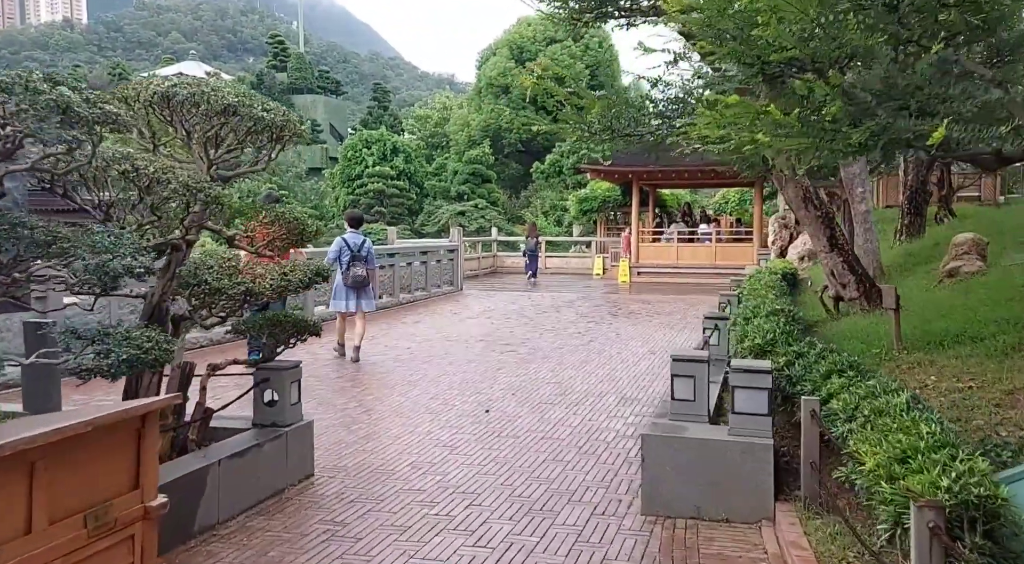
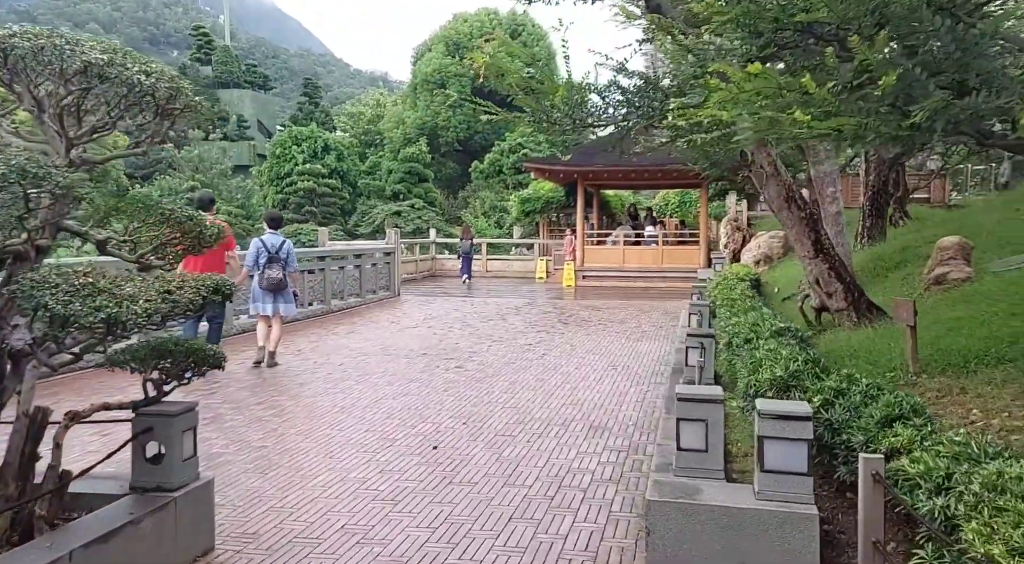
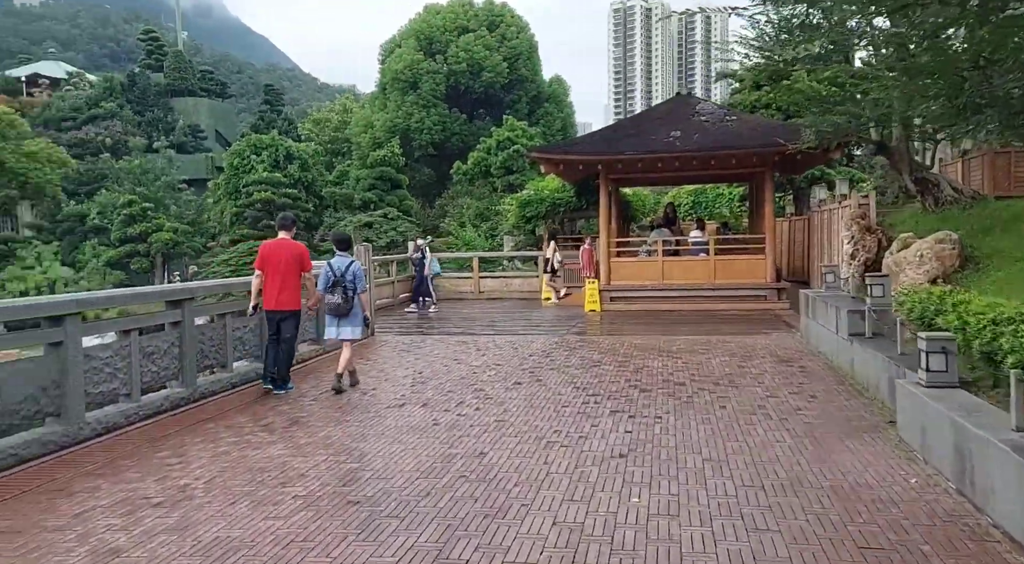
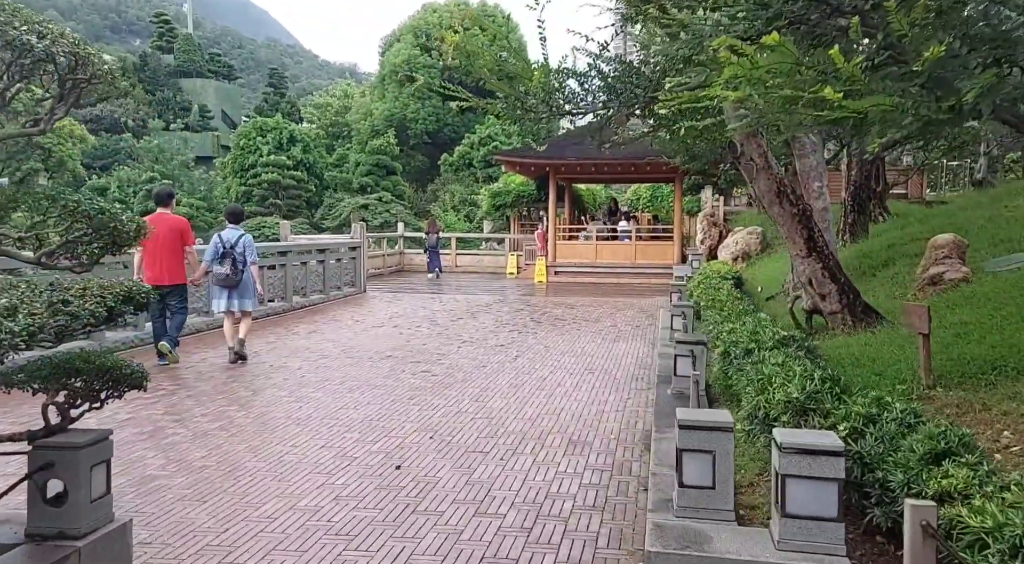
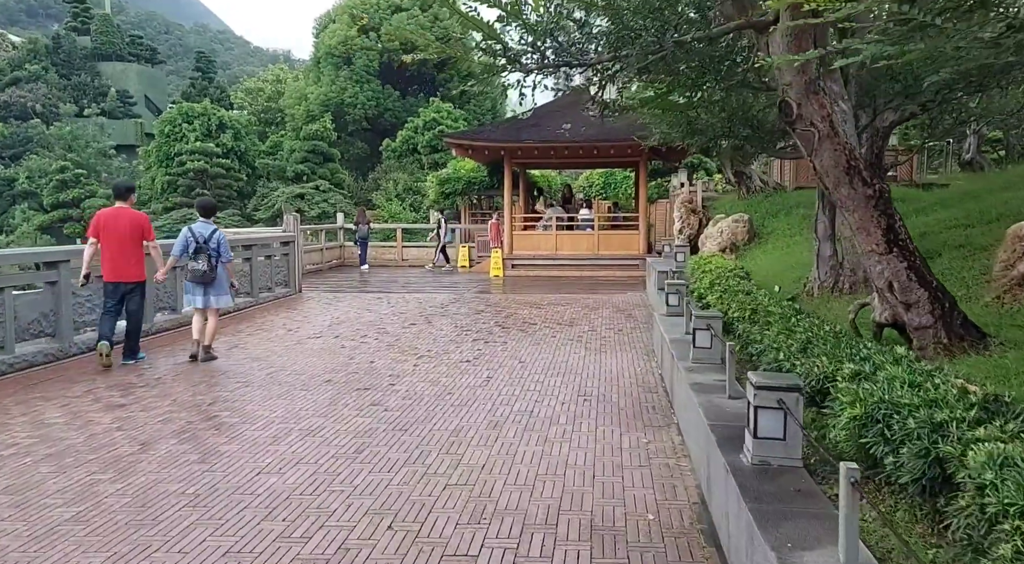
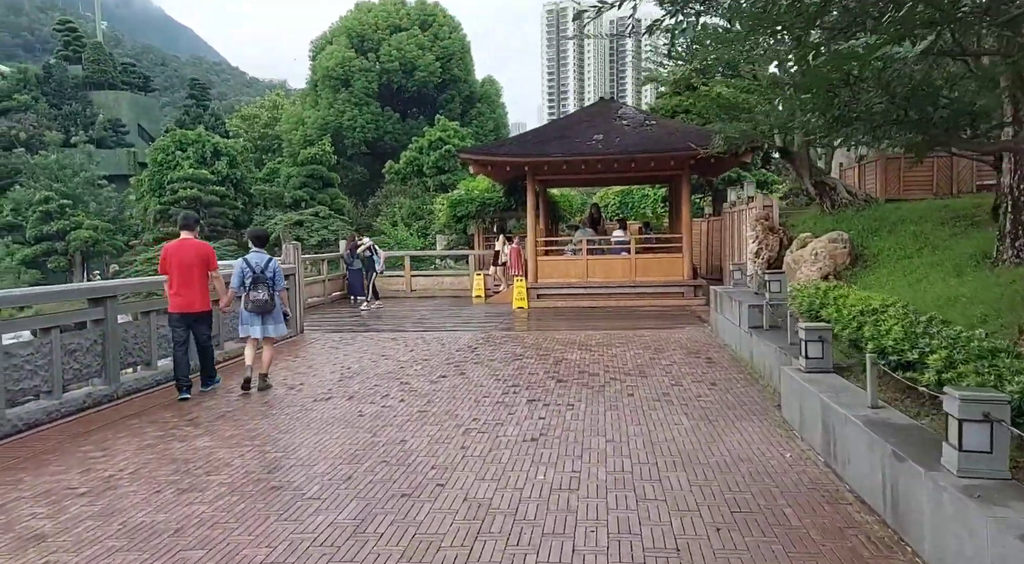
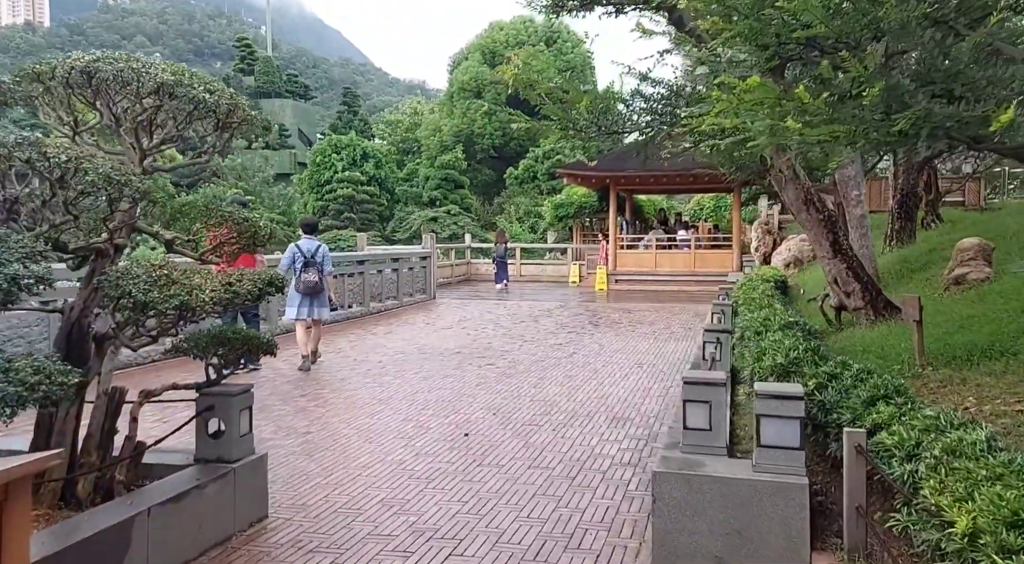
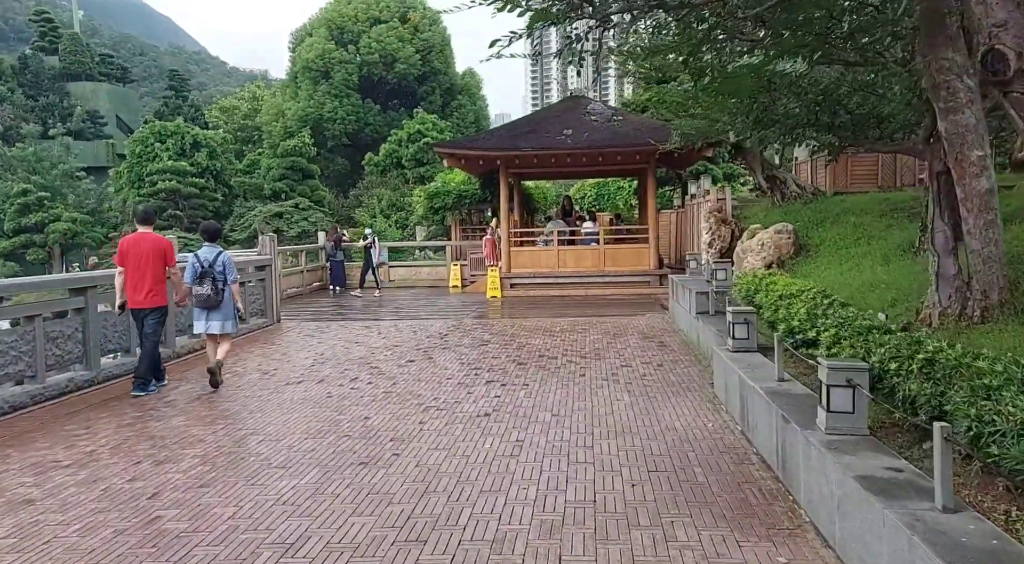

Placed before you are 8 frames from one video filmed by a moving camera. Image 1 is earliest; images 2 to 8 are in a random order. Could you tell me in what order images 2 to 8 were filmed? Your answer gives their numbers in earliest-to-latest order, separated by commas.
7, 2, 4, 5, 8, 6, 3
